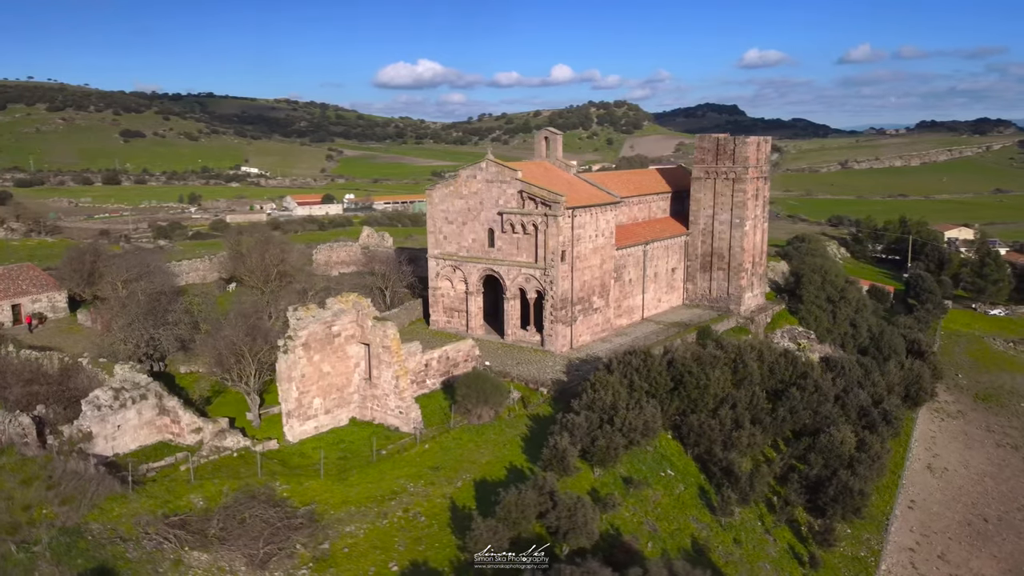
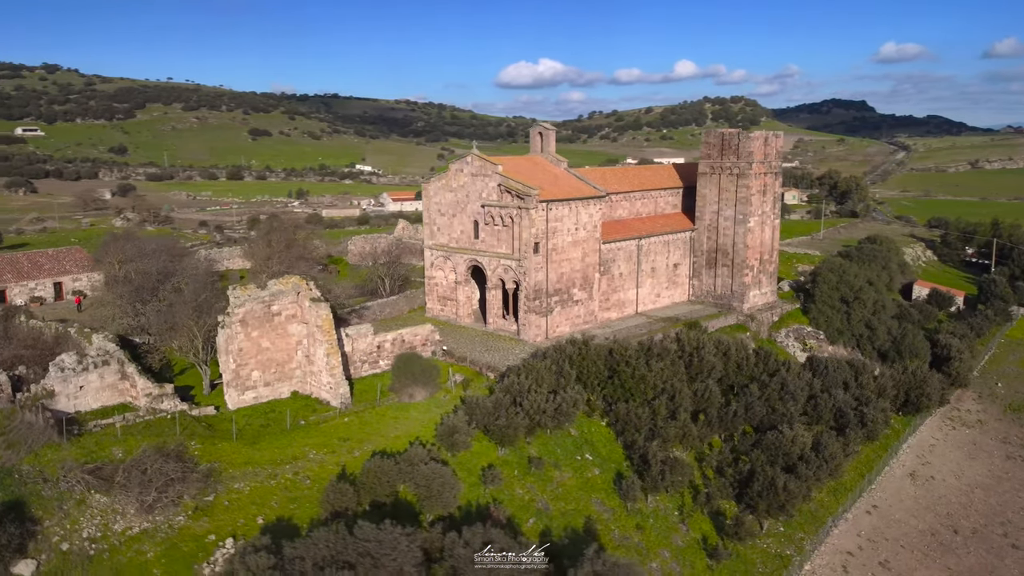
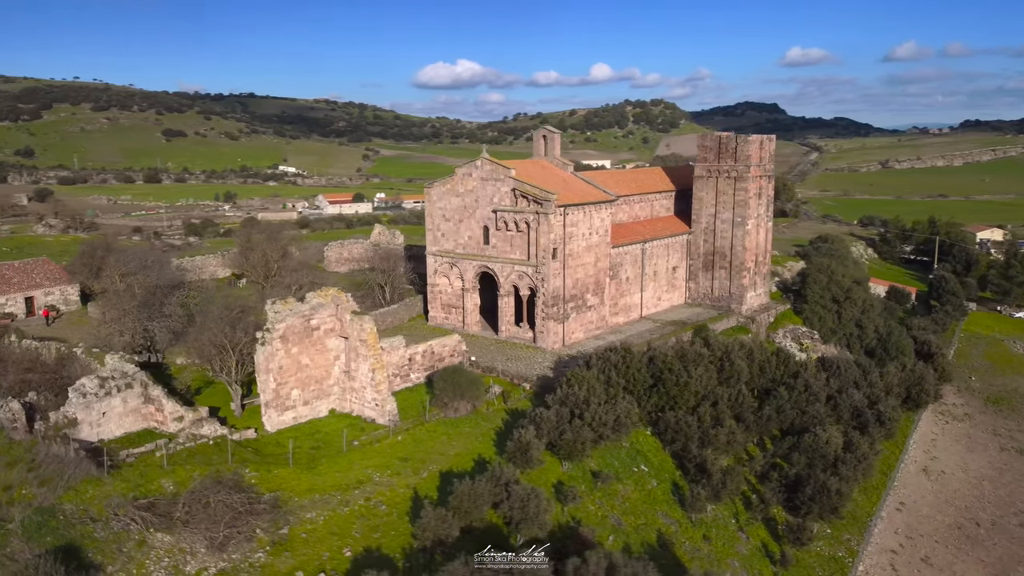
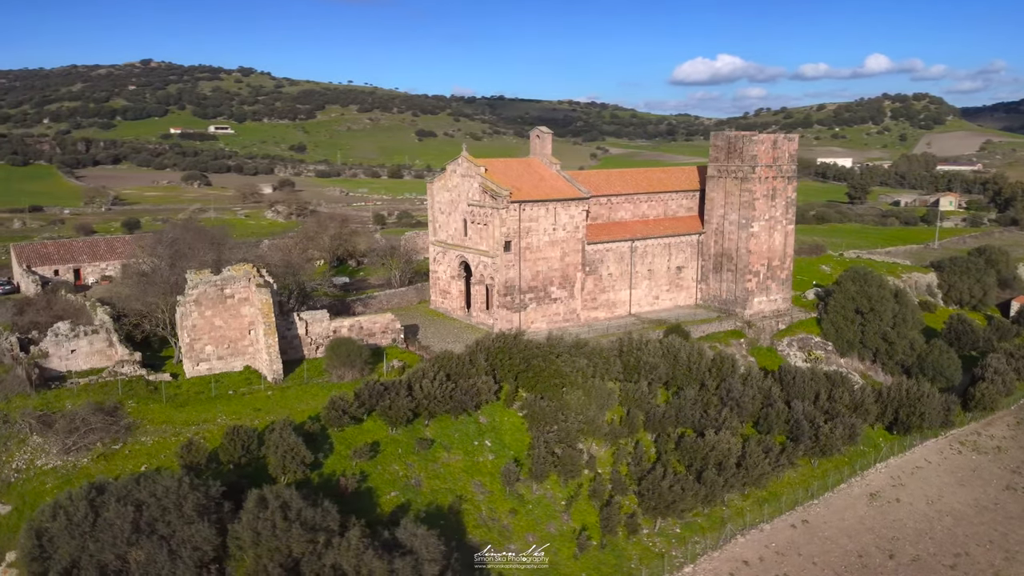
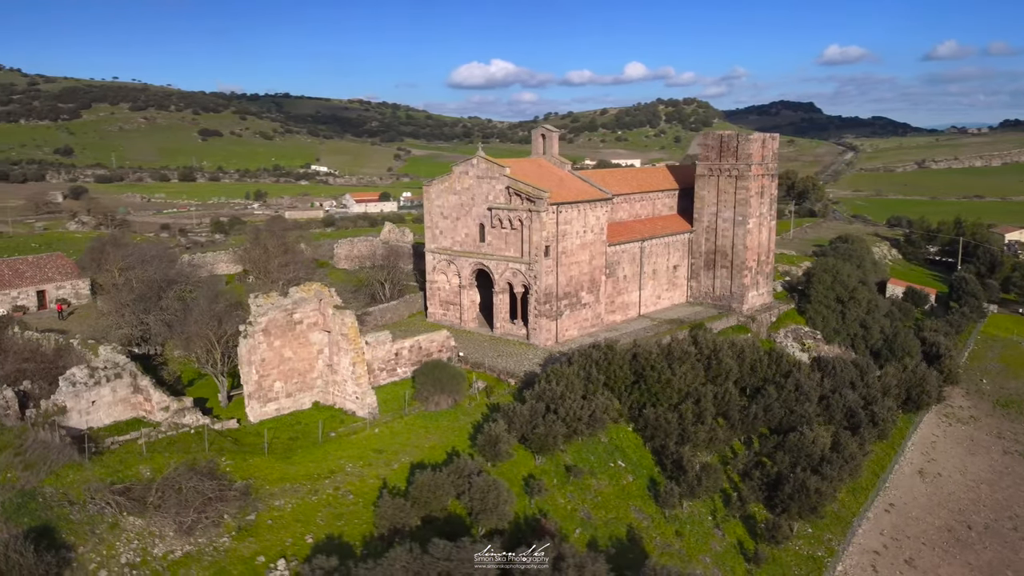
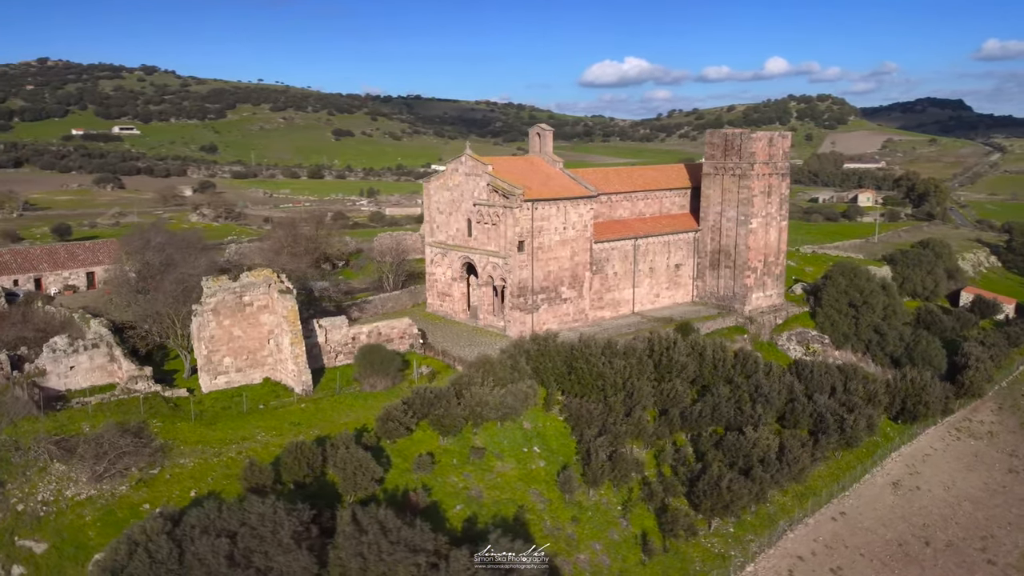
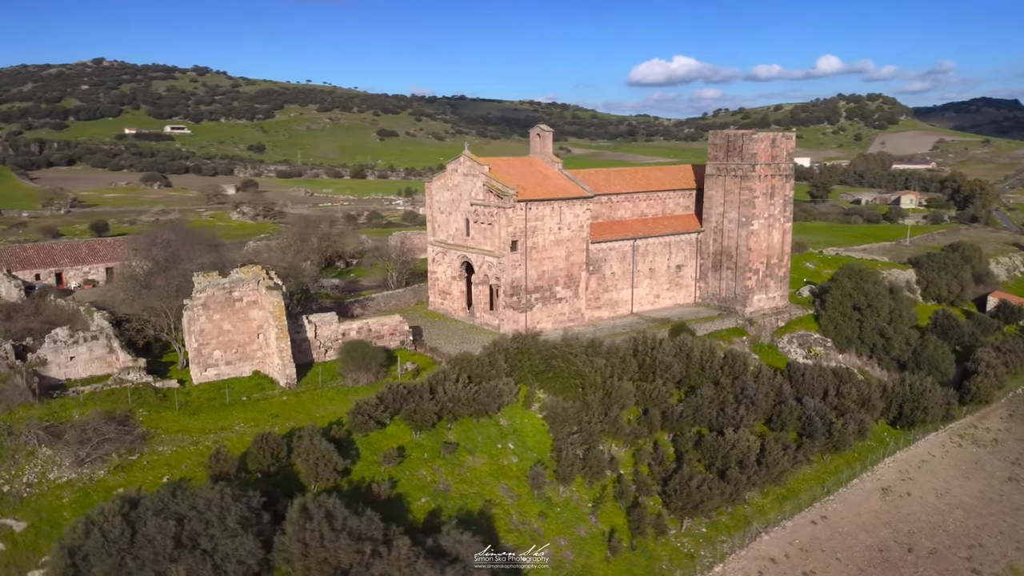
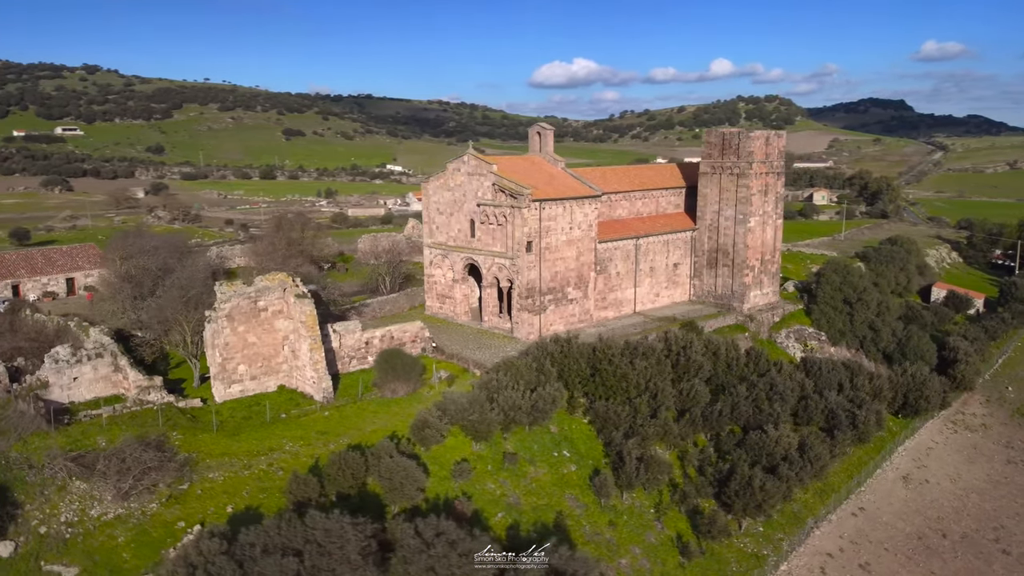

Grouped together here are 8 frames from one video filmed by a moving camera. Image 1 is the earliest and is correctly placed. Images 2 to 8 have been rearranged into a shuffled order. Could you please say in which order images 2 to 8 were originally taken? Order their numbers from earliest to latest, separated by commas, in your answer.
3, 5, 2, 8, 6, 7, 4
